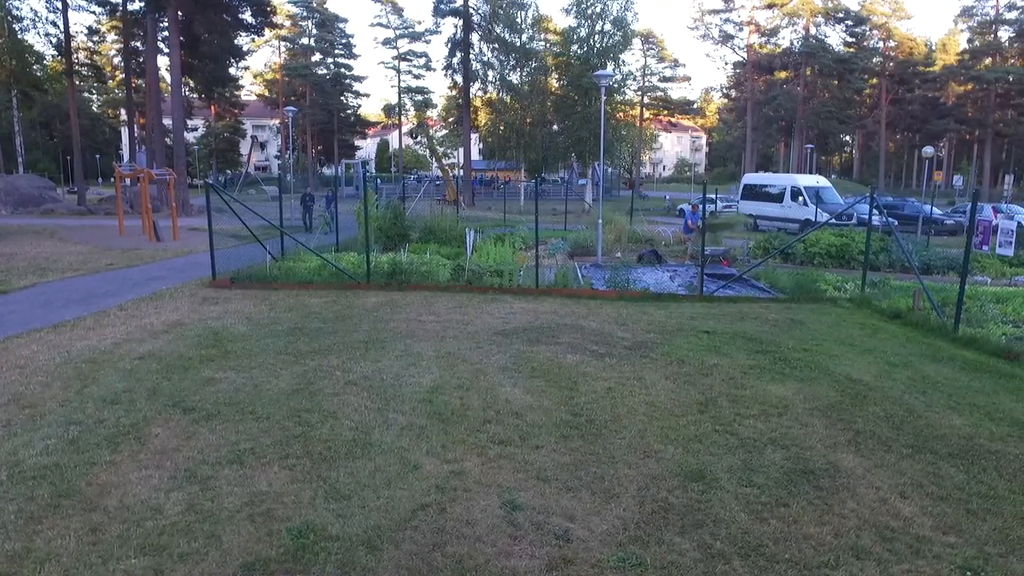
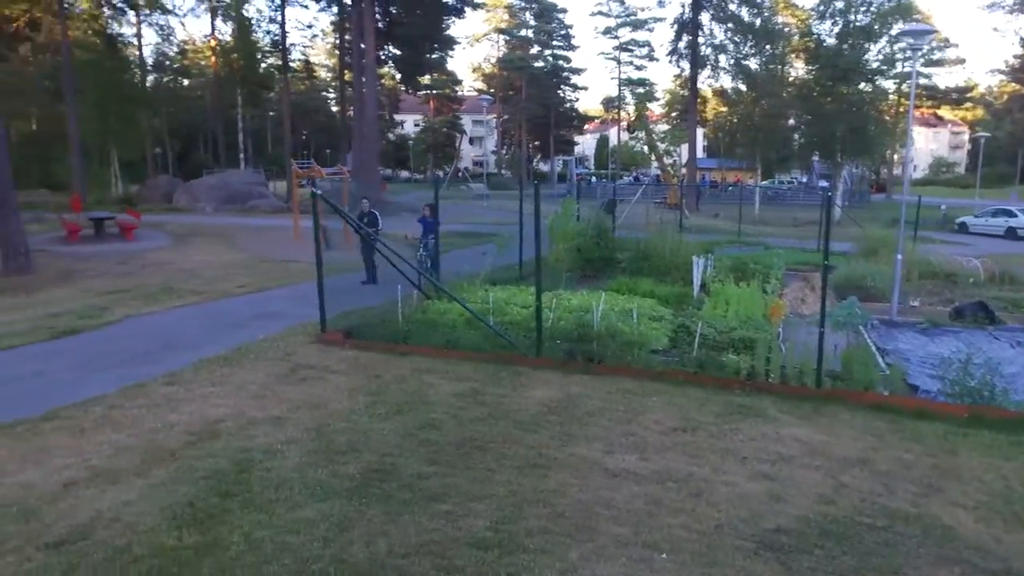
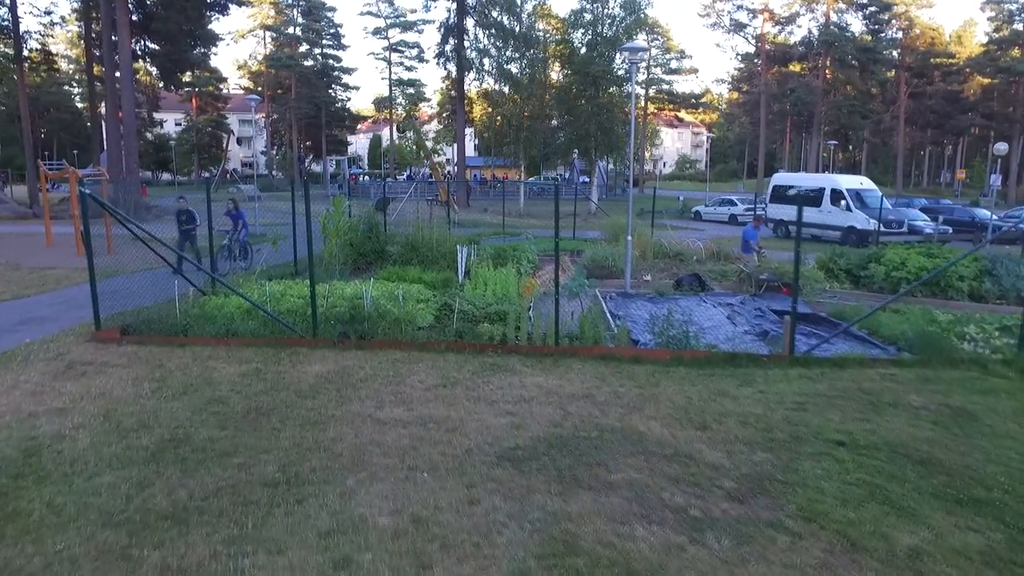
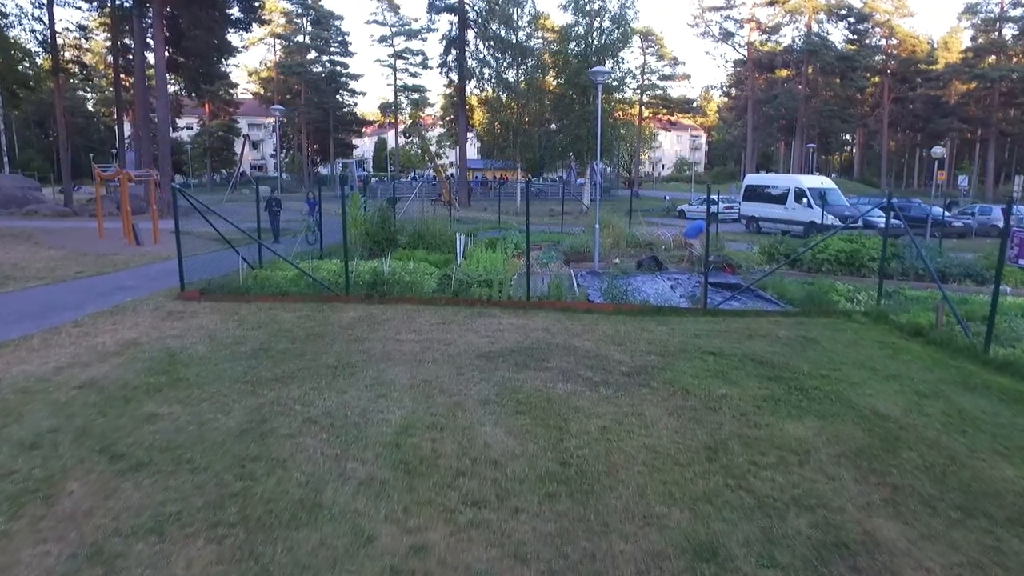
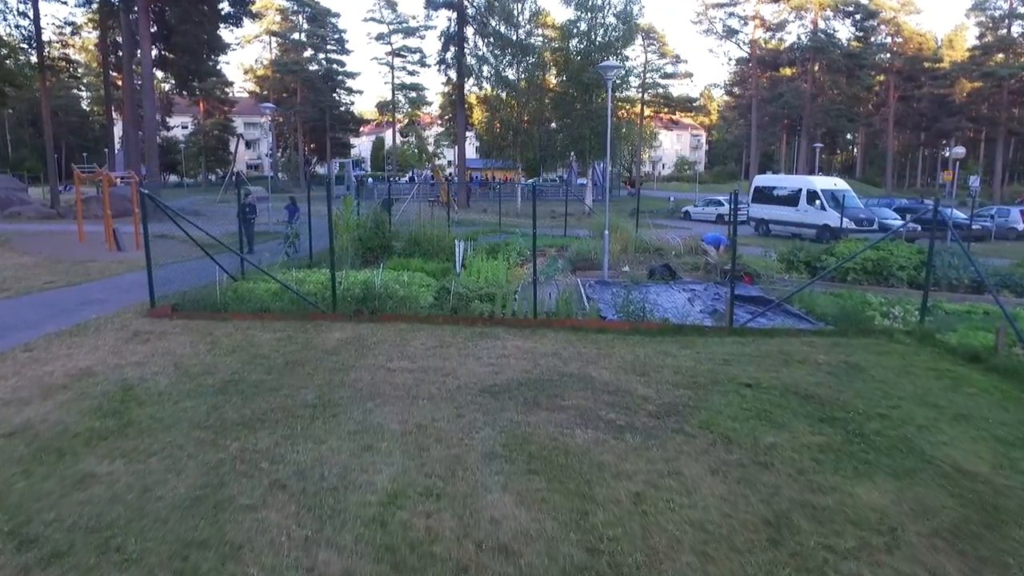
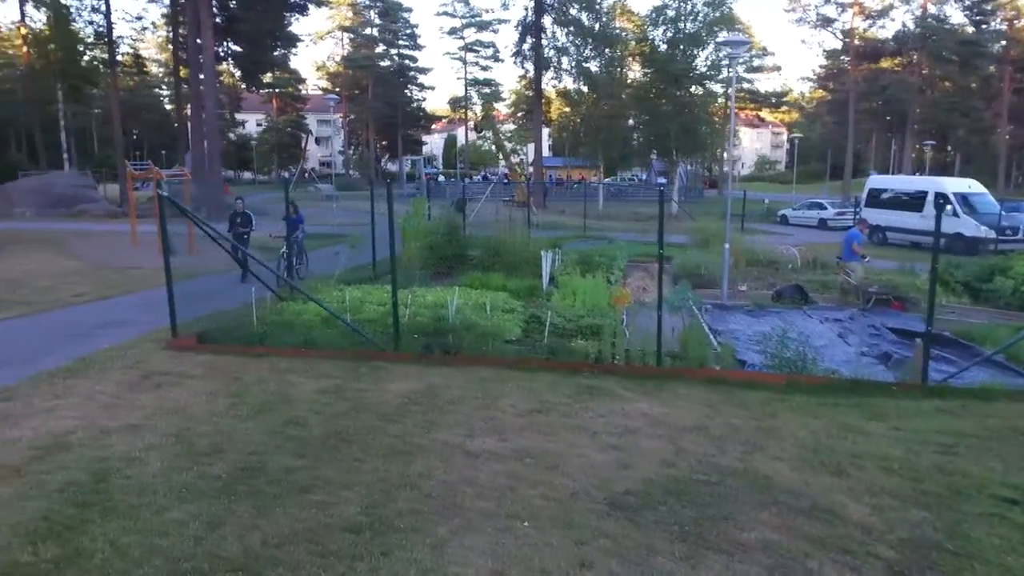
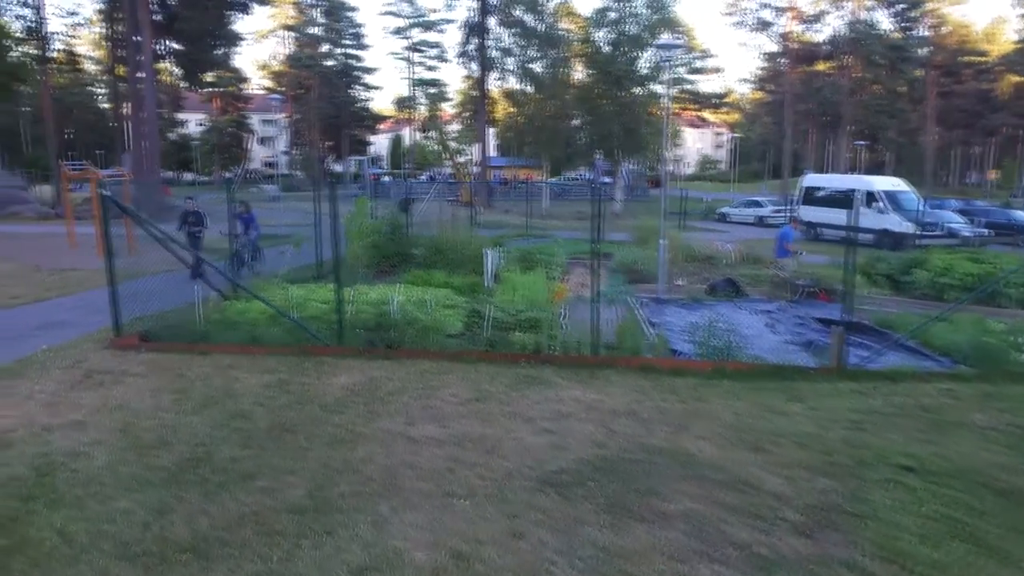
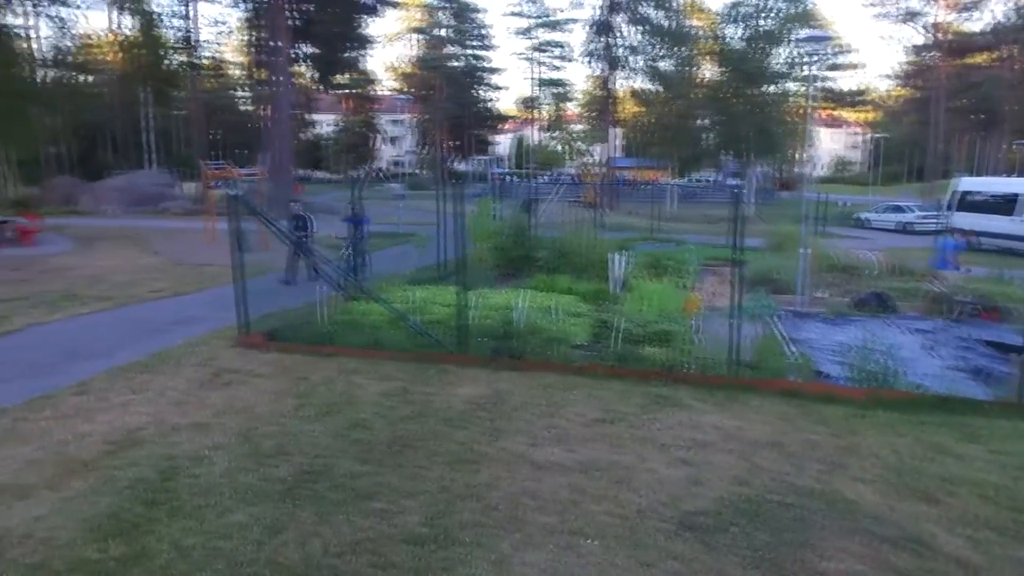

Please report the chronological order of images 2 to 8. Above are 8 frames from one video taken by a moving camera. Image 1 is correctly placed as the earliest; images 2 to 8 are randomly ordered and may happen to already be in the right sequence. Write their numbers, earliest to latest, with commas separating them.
4, 5, 3, 7, 6, 8, 2
